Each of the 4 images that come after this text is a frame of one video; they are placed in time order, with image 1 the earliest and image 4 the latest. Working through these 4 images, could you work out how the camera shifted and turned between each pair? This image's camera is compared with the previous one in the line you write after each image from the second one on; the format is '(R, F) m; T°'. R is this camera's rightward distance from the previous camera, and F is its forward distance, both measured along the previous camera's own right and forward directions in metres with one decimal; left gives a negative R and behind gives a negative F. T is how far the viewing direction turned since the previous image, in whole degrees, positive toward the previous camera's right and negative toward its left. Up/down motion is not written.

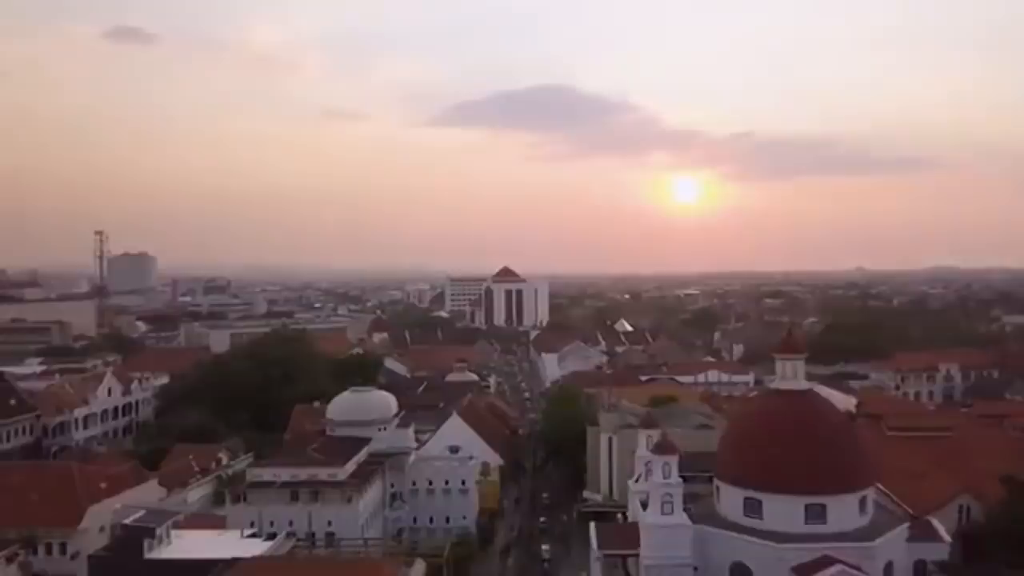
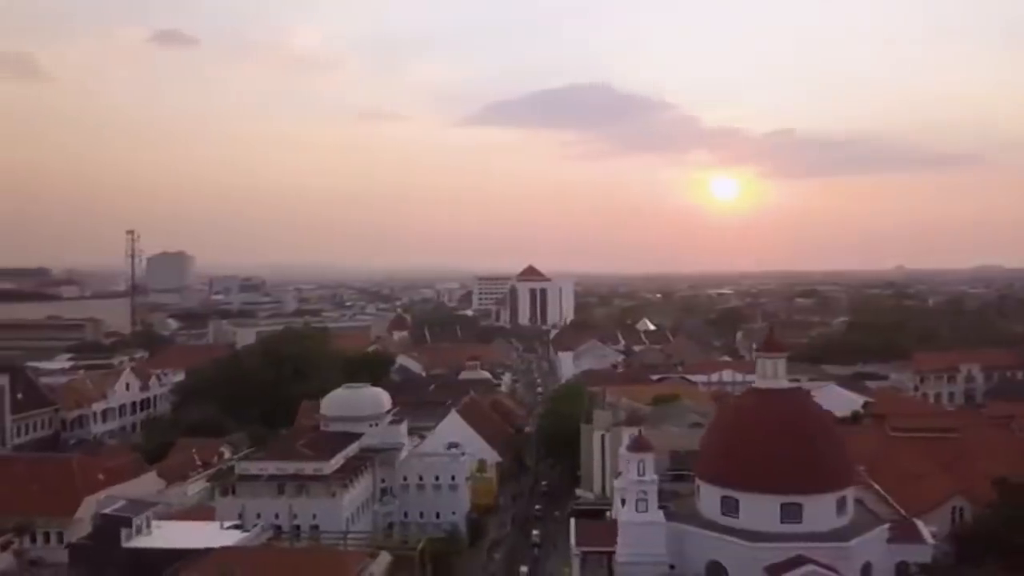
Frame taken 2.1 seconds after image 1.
(+1.6, -0.2) m; -3°
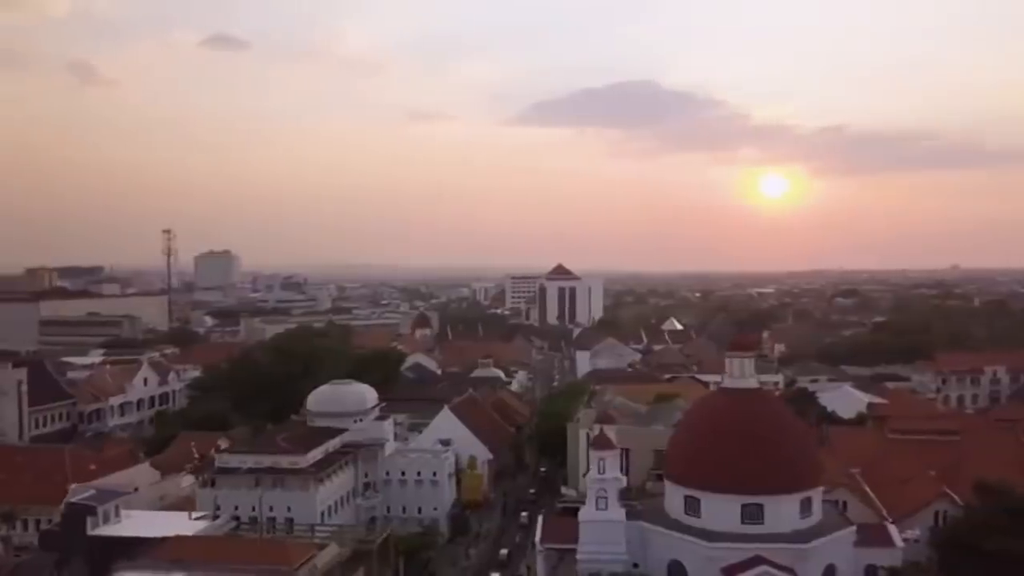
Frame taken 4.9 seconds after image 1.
(+2.2, -0.1) m; -4°
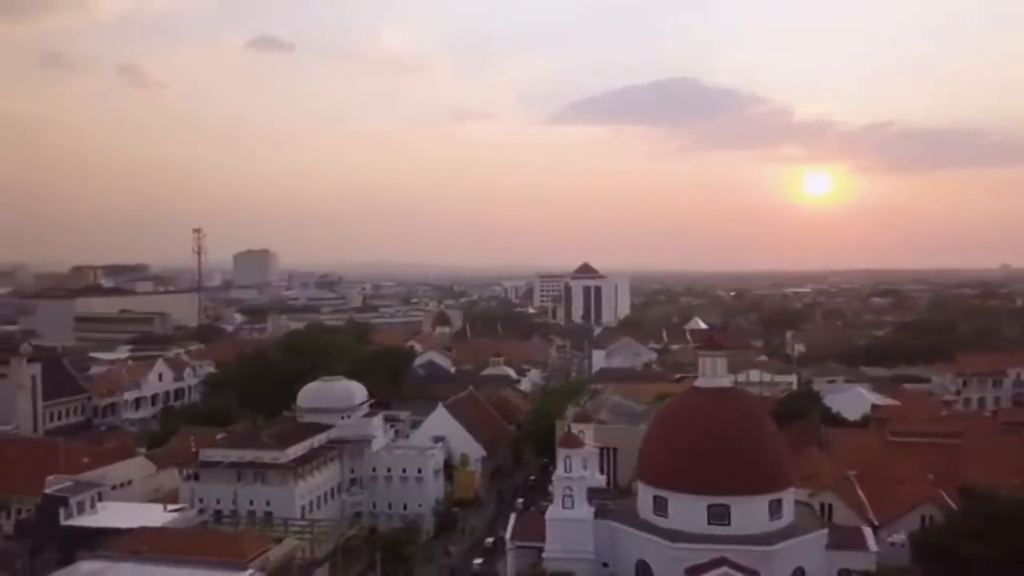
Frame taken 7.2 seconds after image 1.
(+1.9, 0.0) m; -3°
